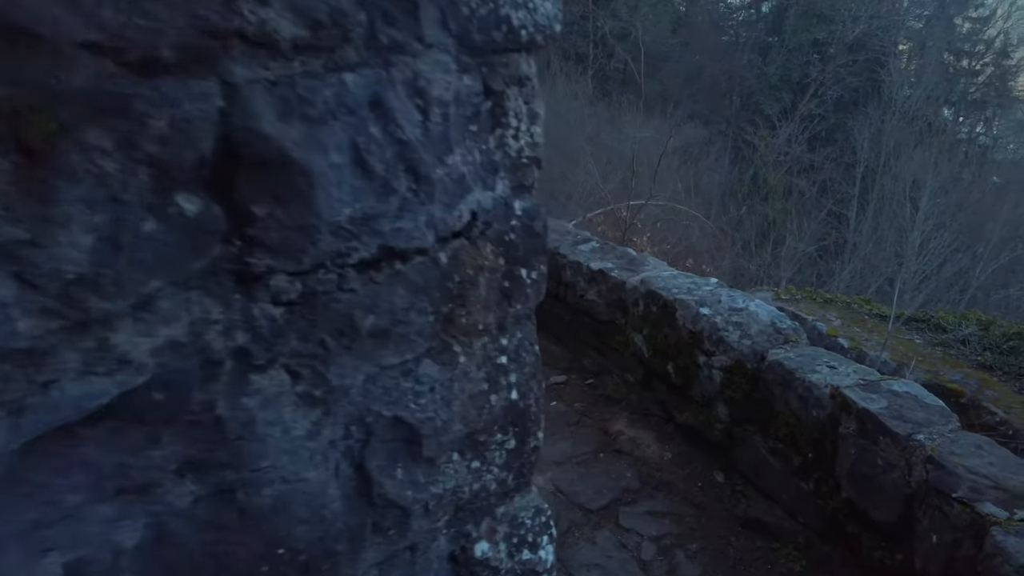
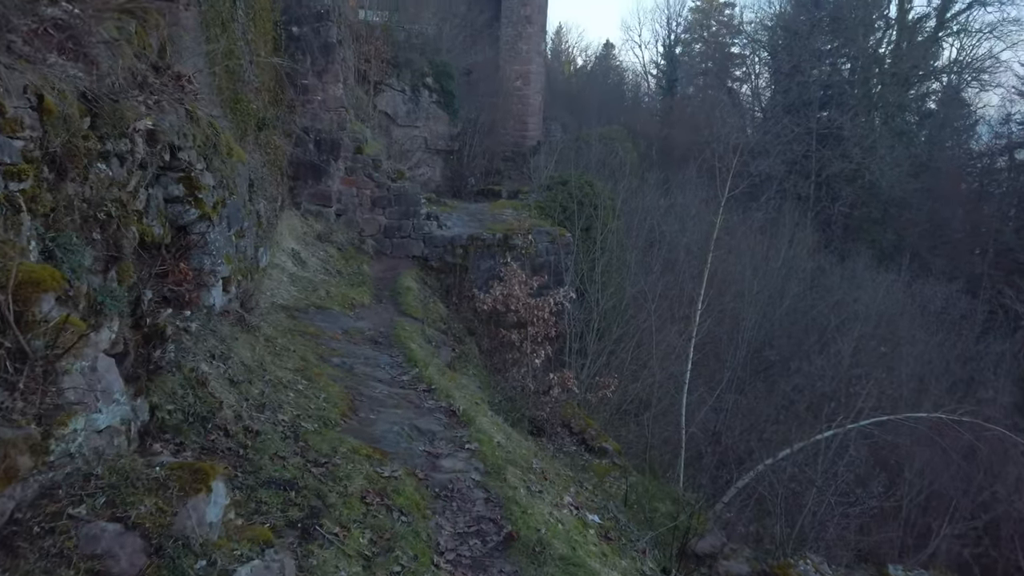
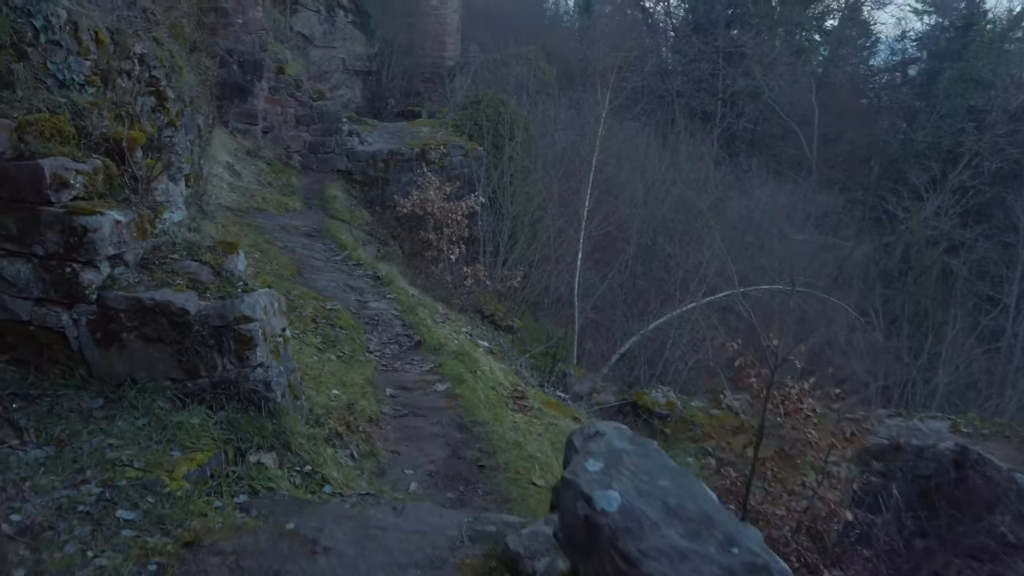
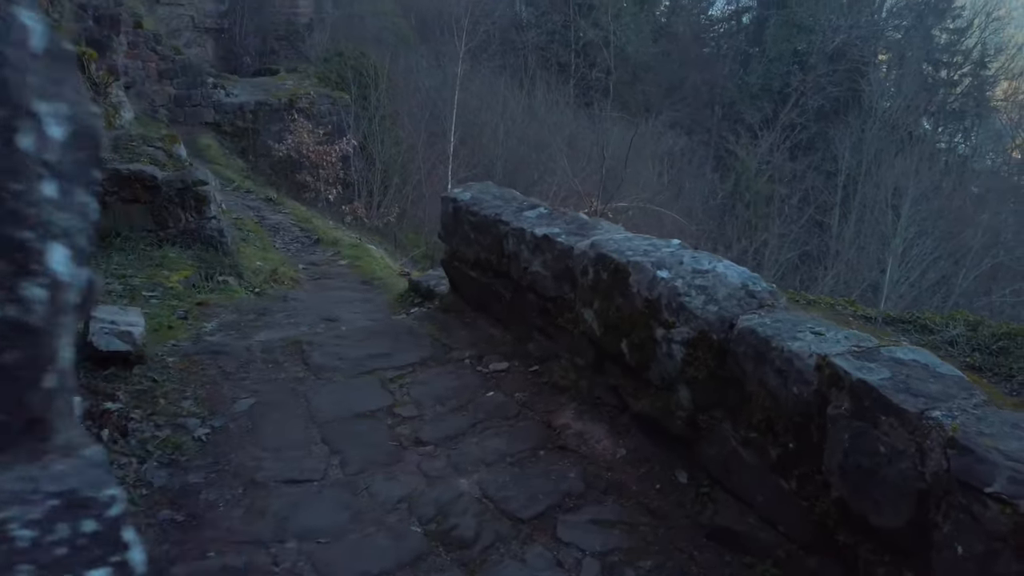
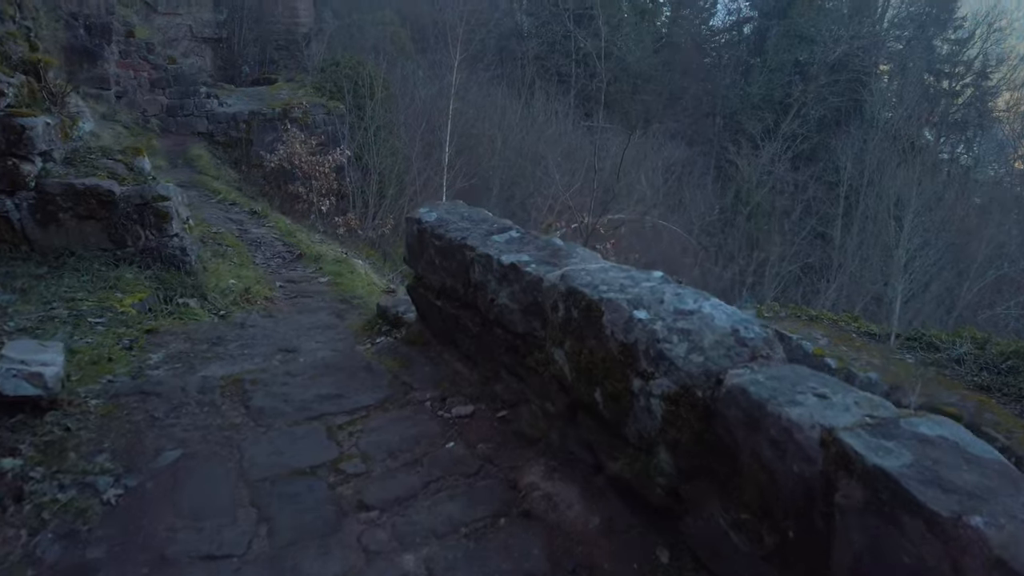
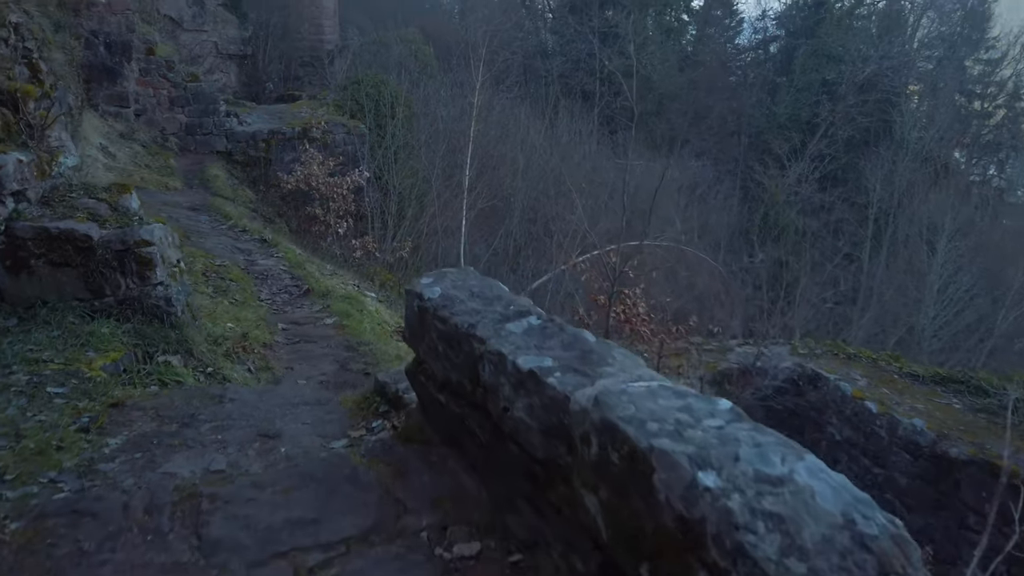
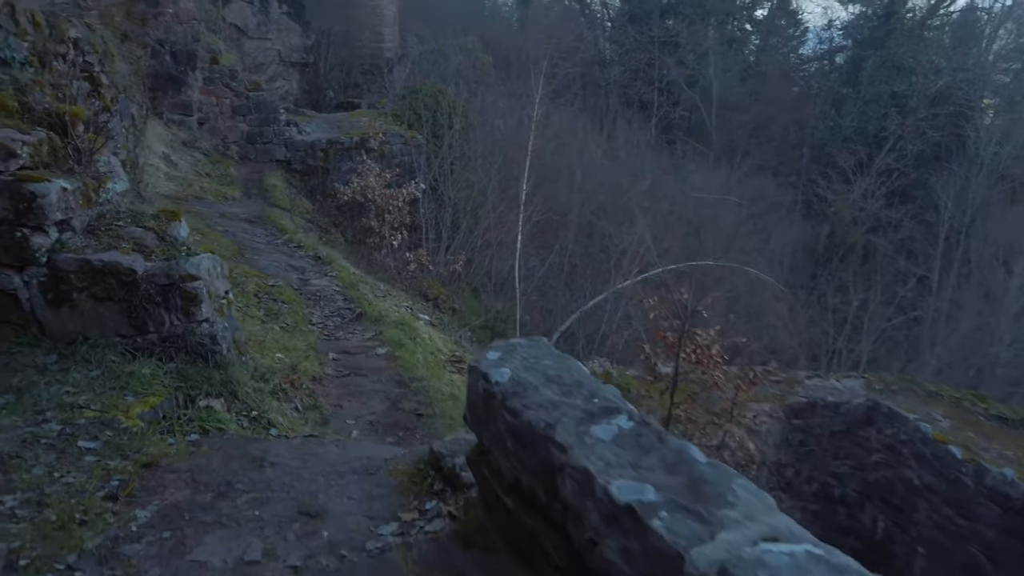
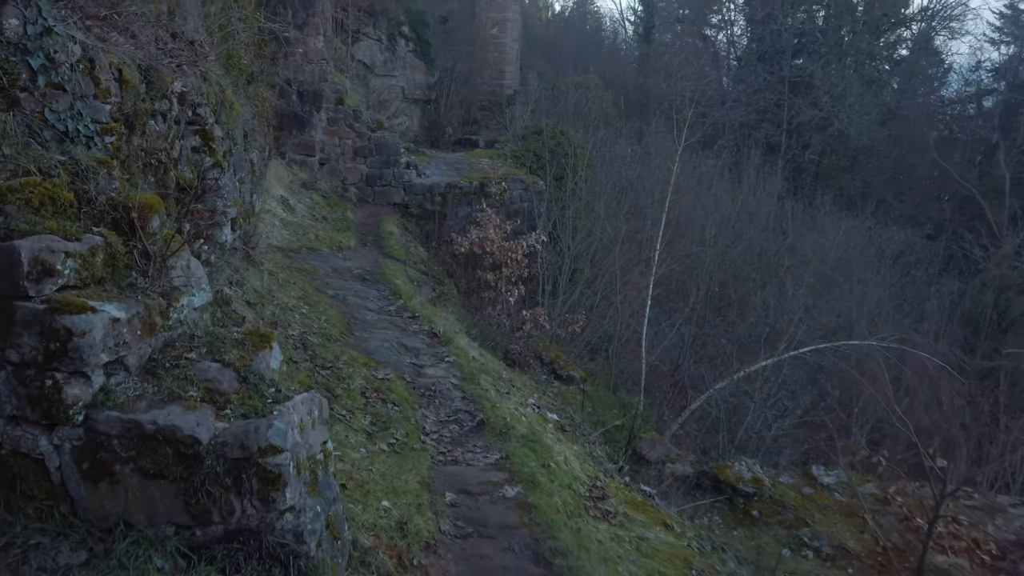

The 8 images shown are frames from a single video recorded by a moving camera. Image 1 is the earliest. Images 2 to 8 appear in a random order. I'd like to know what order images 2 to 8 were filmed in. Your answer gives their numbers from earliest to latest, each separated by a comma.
4, 5, 6, 7, 3, 8, 2
